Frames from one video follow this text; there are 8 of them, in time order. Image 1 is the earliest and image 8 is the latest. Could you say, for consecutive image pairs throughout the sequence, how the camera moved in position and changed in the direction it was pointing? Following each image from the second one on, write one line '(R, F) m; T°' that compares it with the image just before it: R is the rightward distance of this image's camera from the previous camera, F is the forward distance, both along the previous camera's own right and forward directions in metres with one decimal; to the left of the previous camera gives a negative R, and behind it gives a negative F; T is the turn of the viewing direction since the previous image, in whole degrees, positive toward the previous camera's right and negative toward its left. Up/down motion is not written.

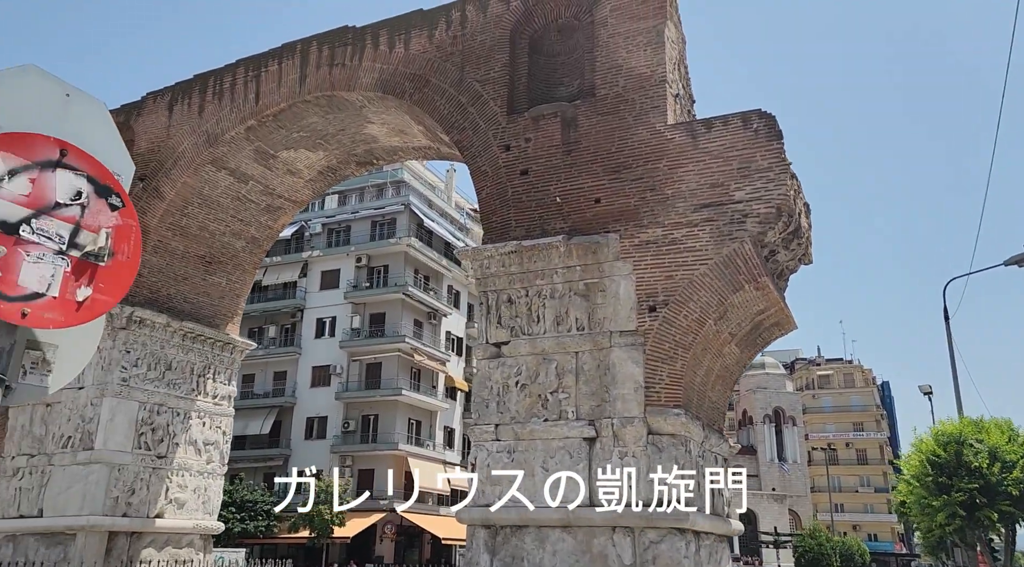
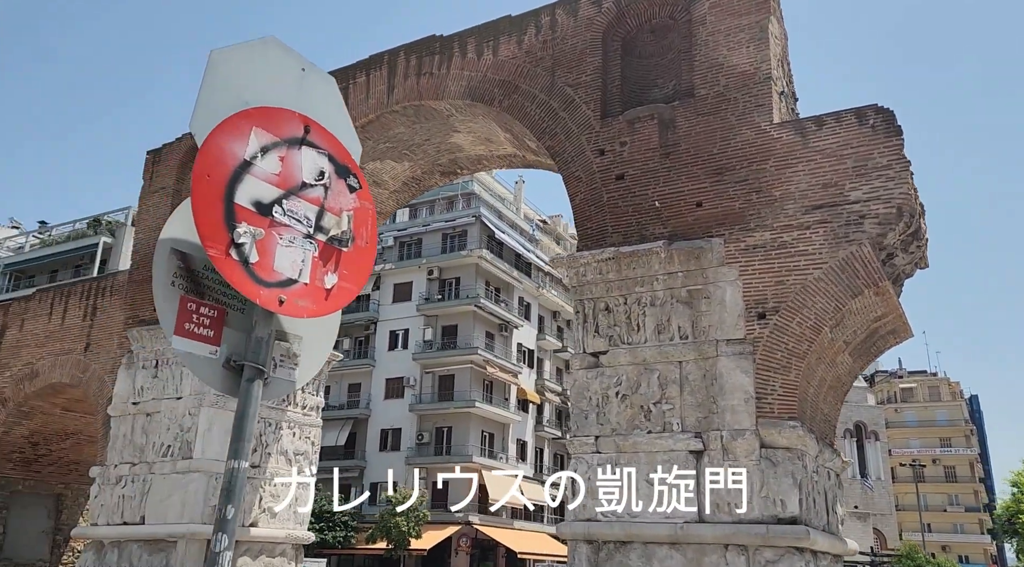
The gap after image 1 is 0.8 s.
(-0.4, +0.2) m; -4°
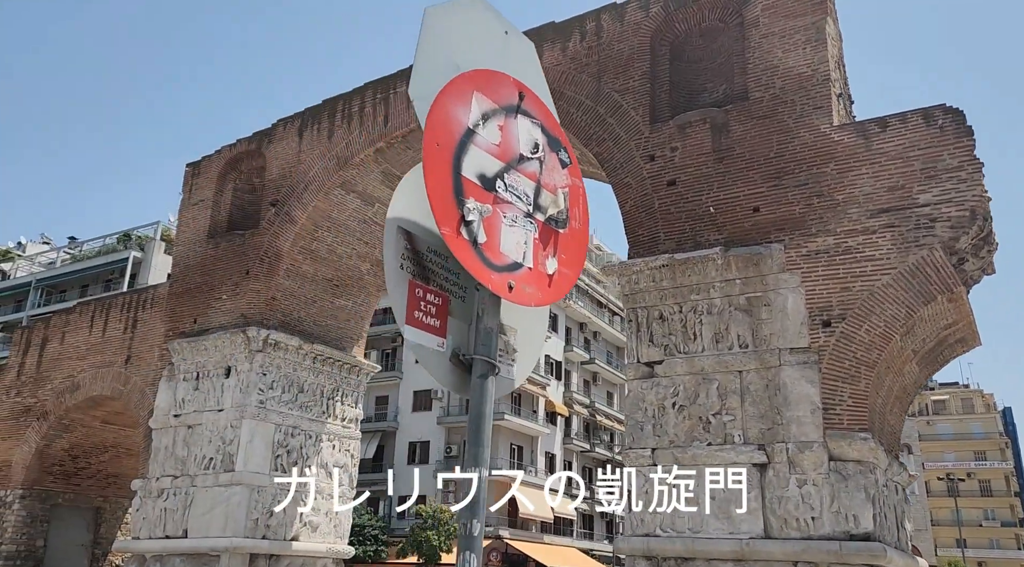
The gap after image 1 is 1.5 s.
(-0.3, +0.2) m; -1°
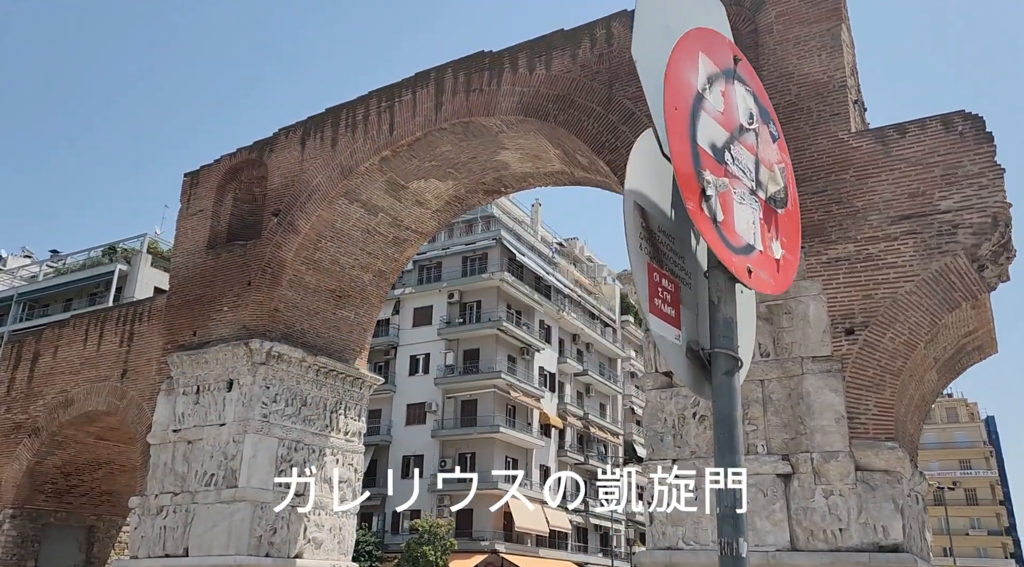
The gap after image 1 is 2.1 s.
(-0.3, +0.1) m; +1°
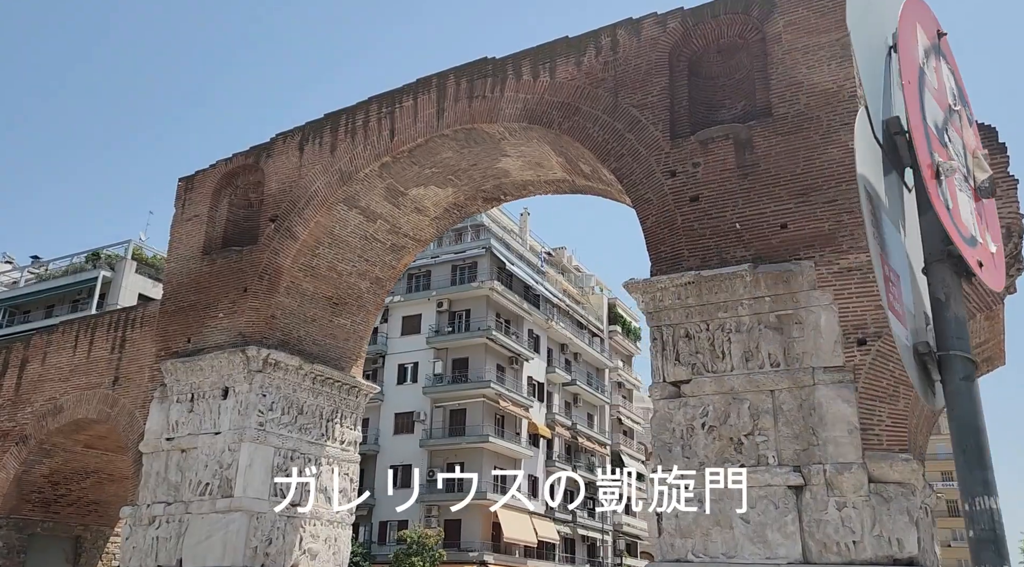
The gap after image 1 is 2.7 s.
(-0.2, +0.1) m; +1°
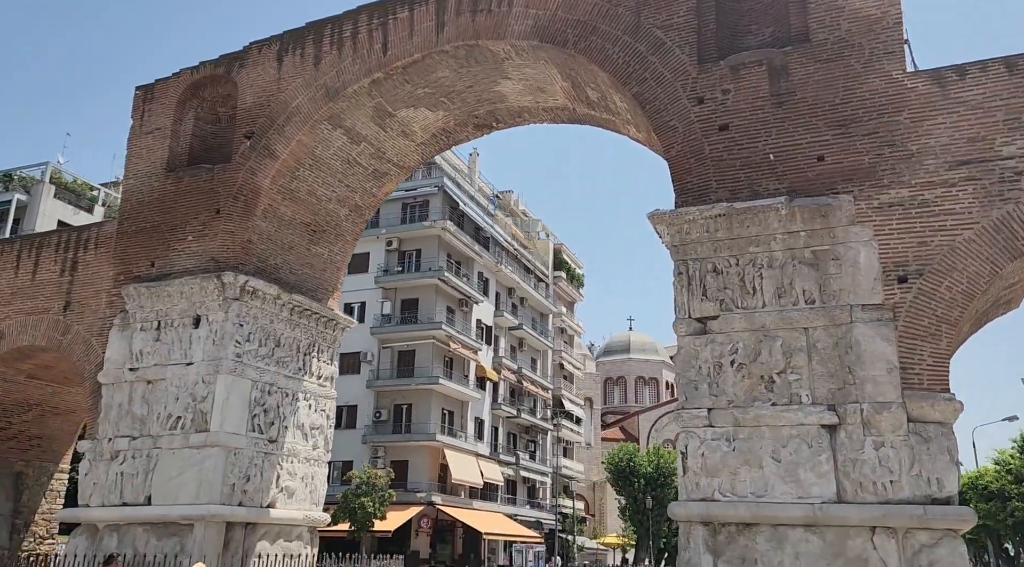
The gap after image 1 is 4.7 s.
(-0.8, +0.5) m; +5°
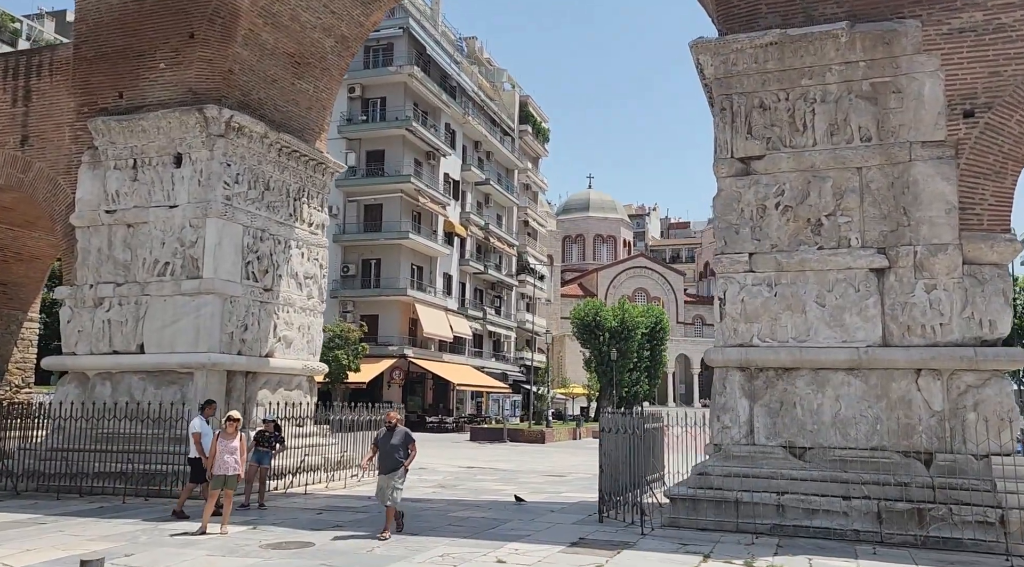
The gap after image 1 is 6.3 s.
(-0.7, +0.5) m; +3°
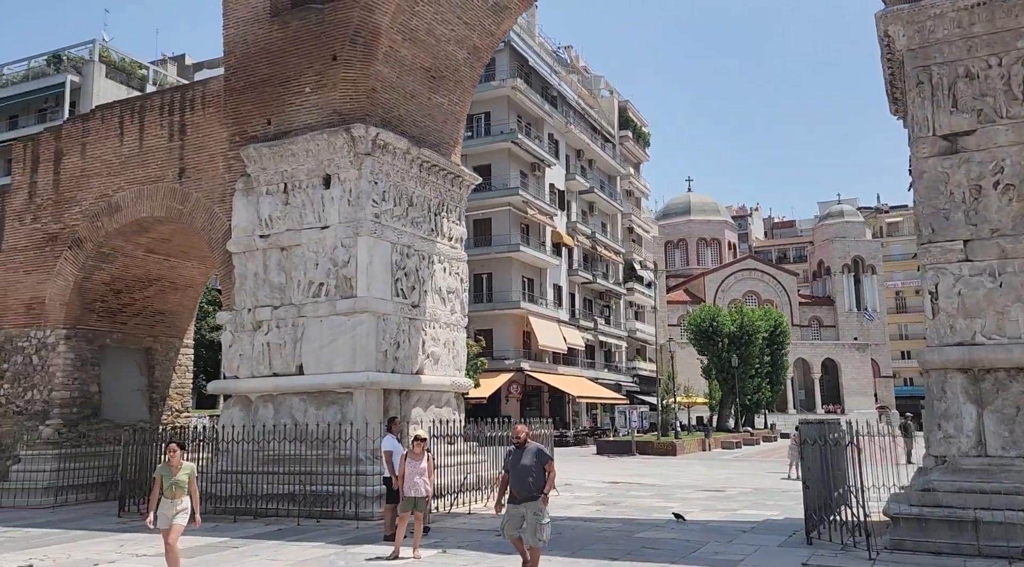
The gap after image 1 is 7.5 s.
(-0.7, +0.3) m; -6°
